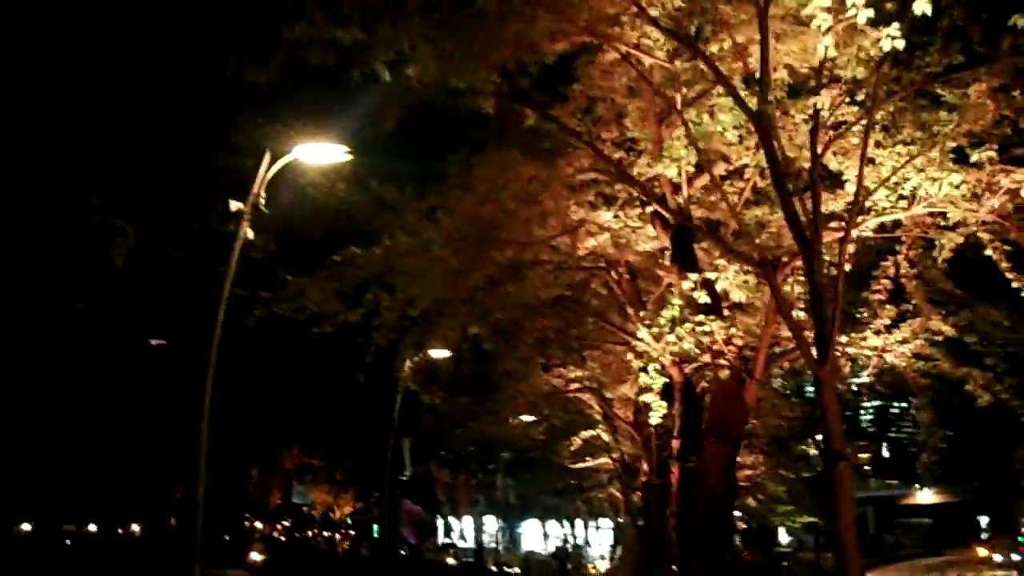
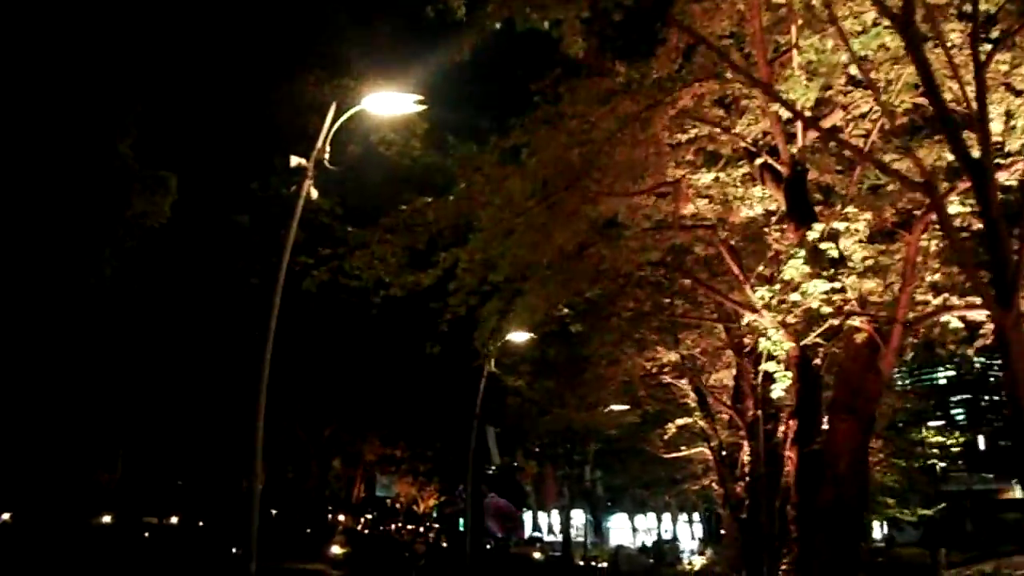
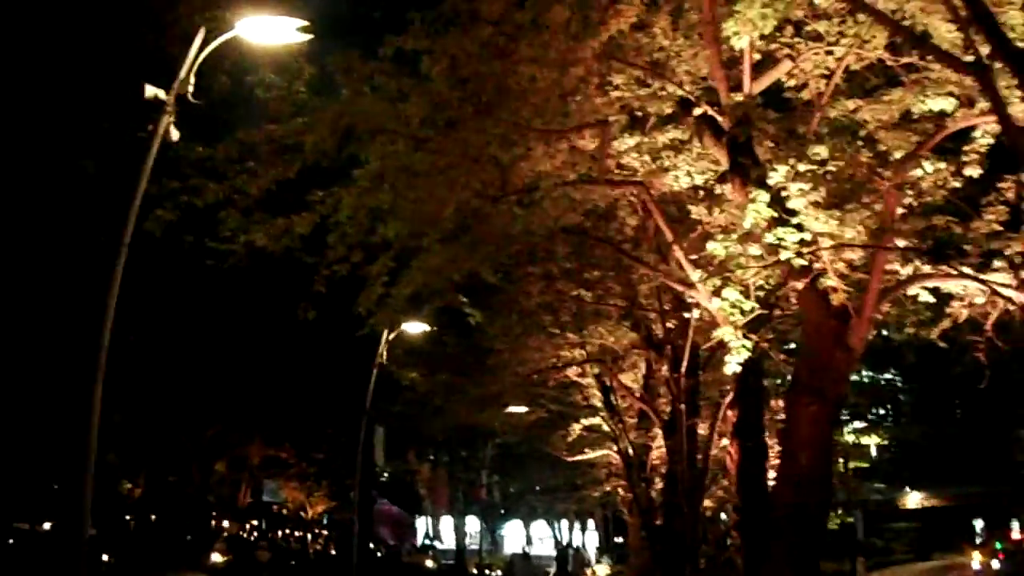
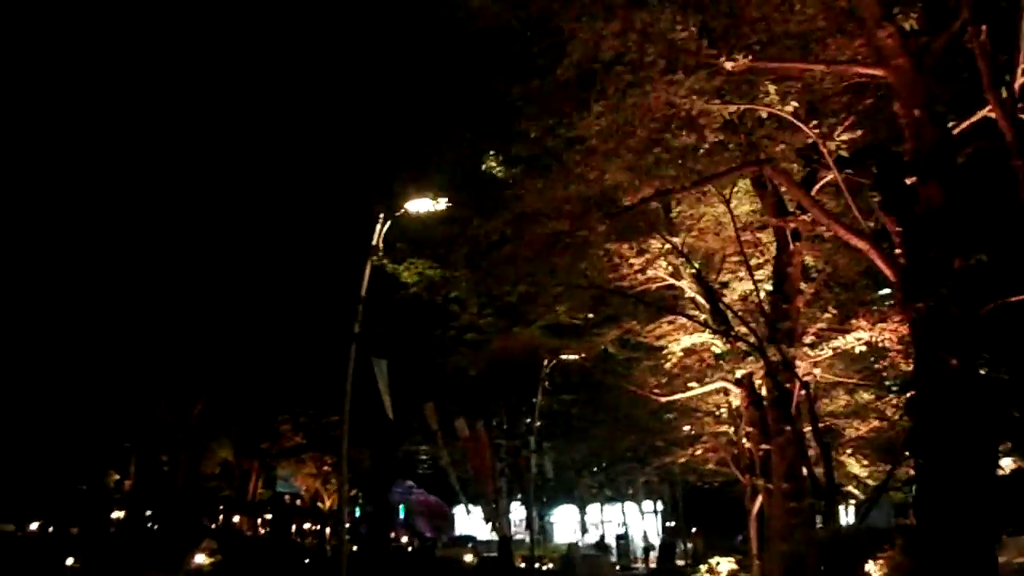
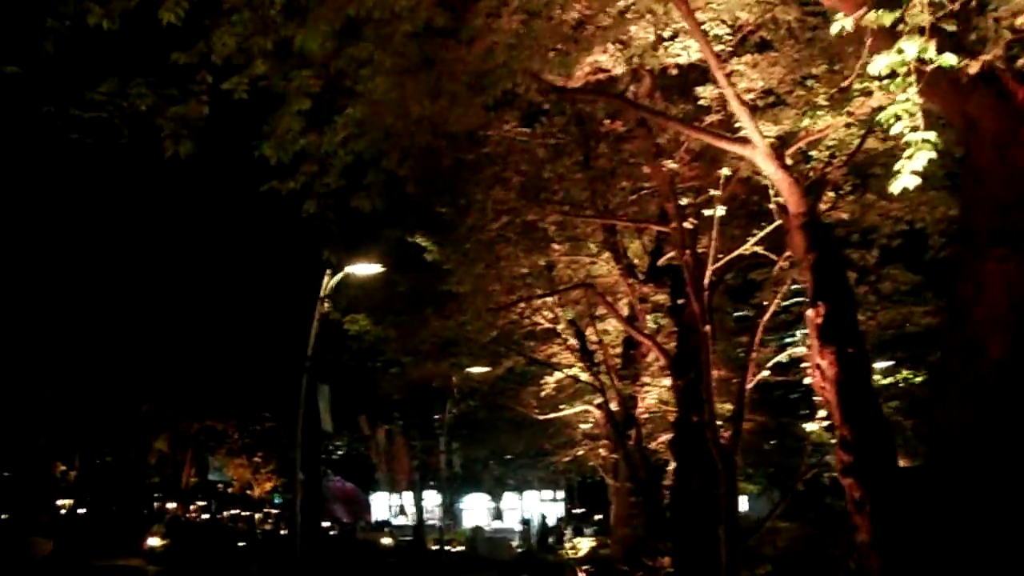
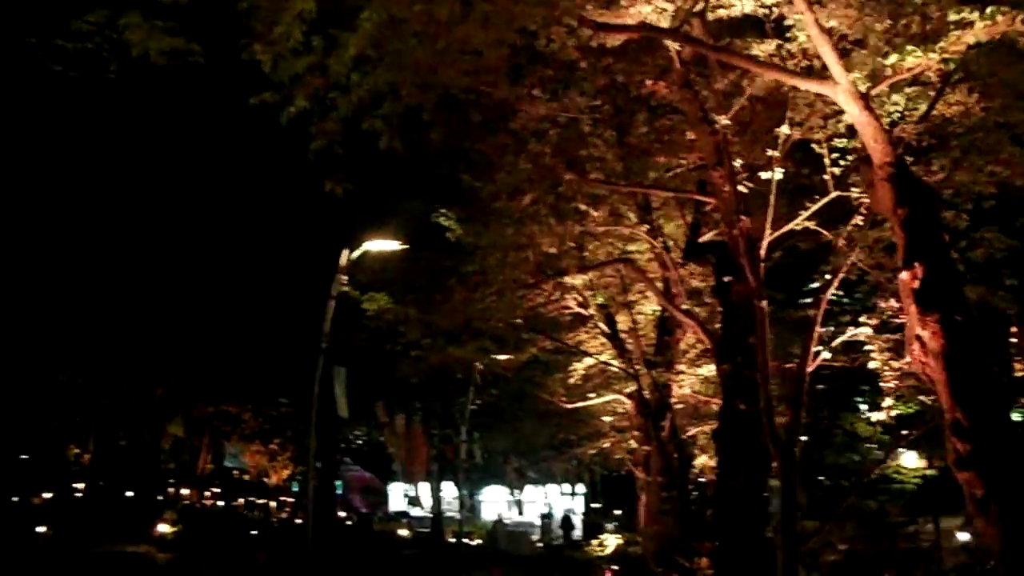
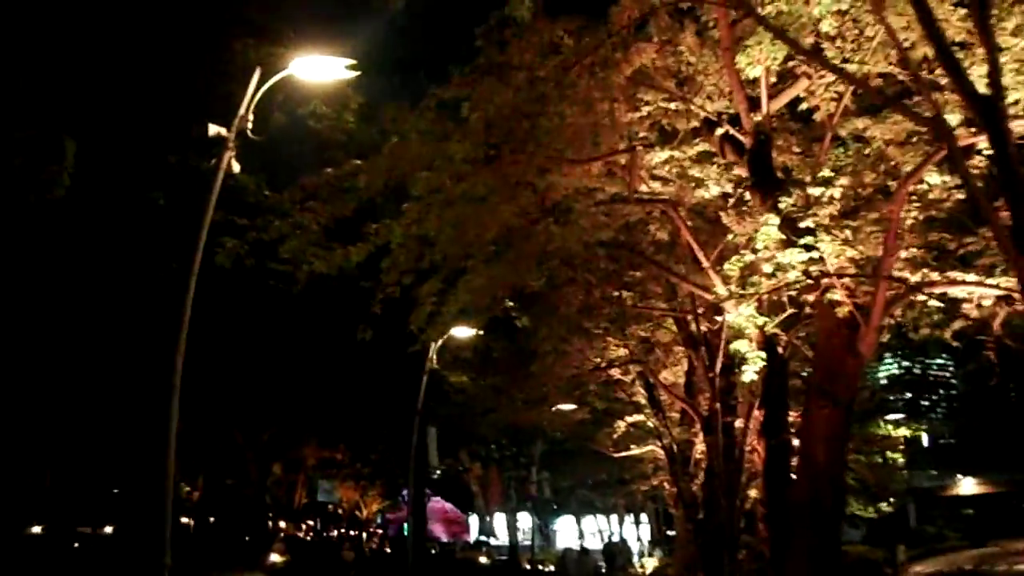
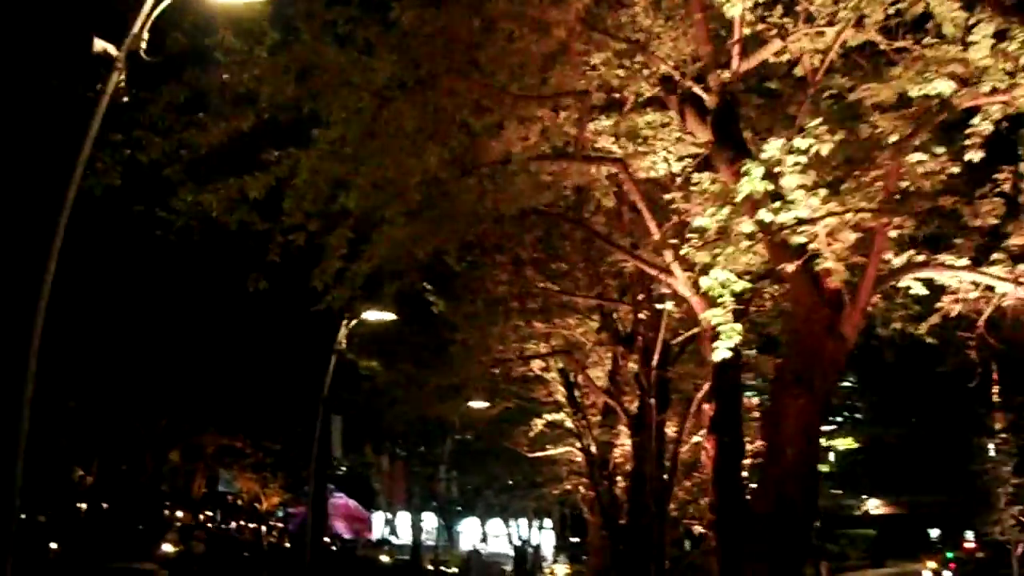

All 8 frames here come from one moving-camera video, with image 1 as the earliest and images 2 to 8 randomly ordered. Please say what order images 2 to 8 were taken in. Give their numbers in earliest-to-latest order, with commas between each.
2, 7, 3, 8, 5, 6, 4
